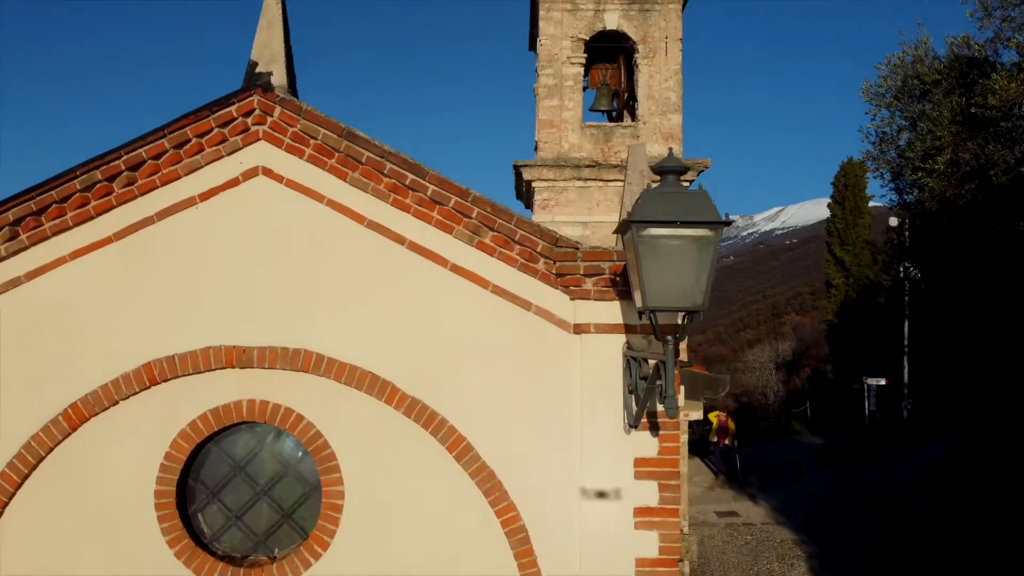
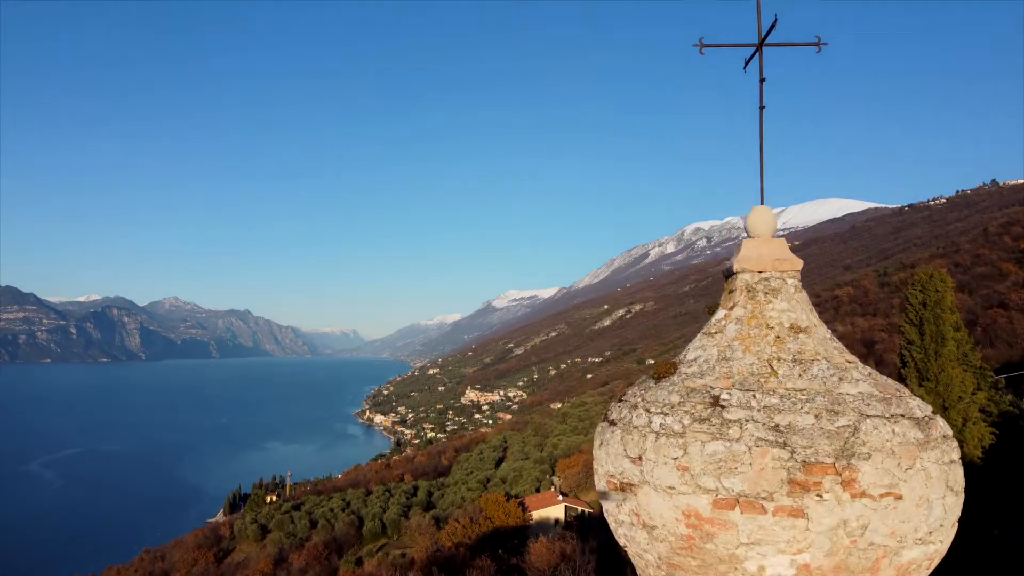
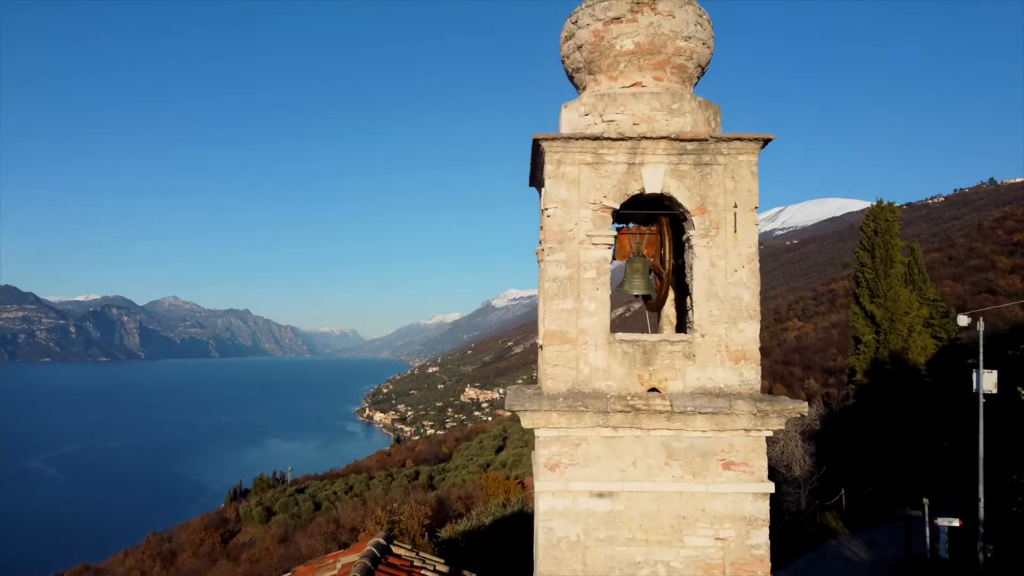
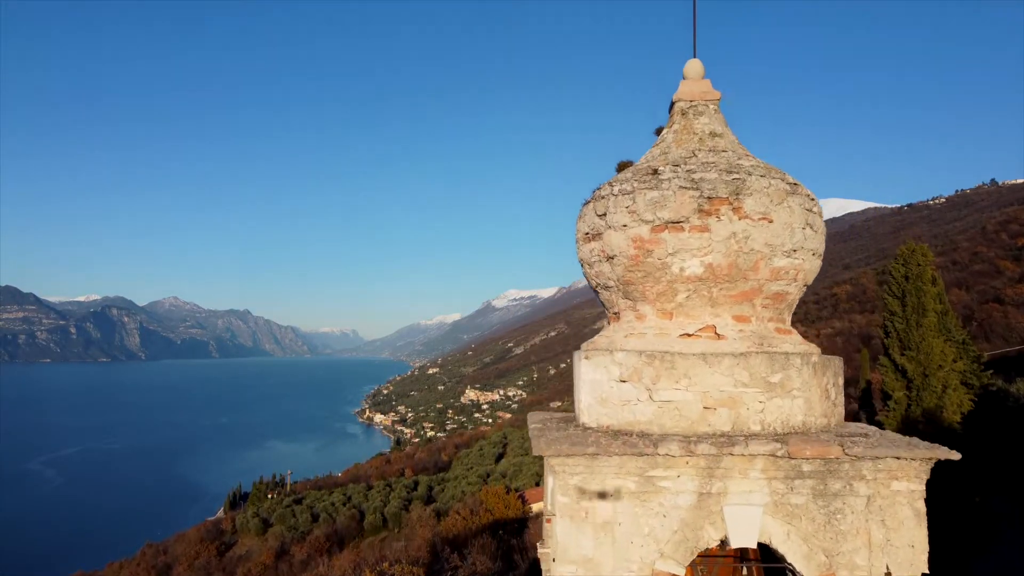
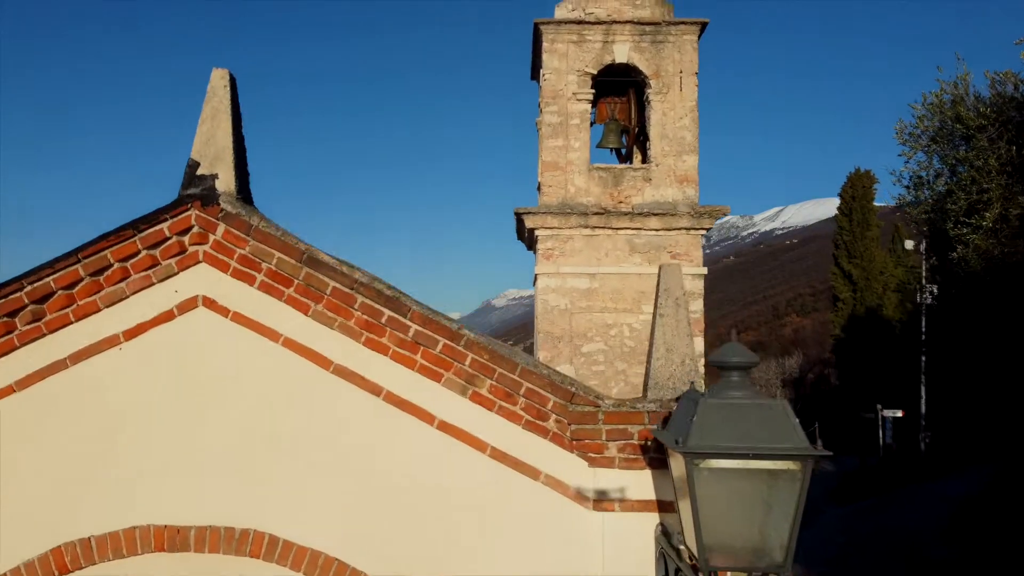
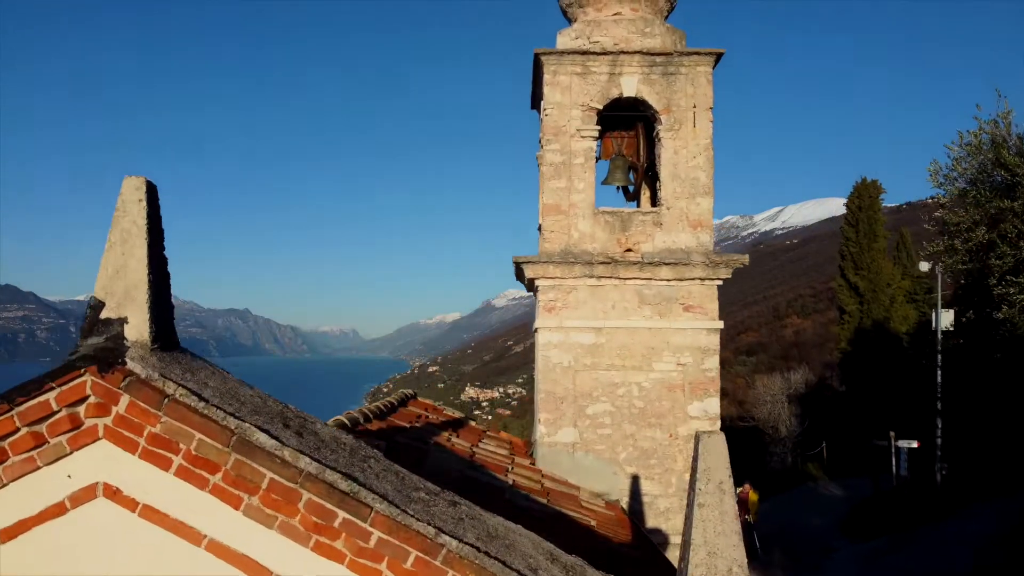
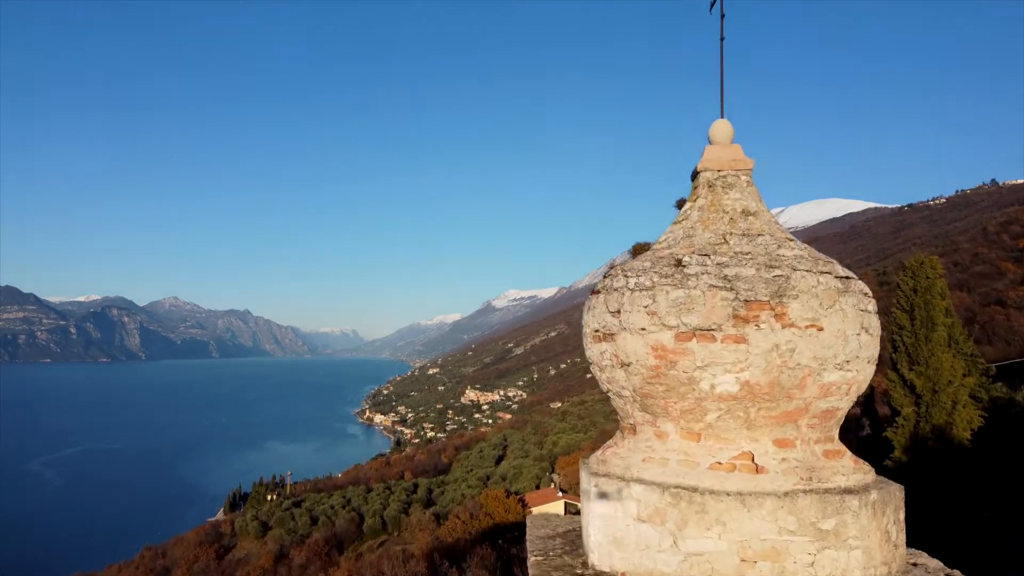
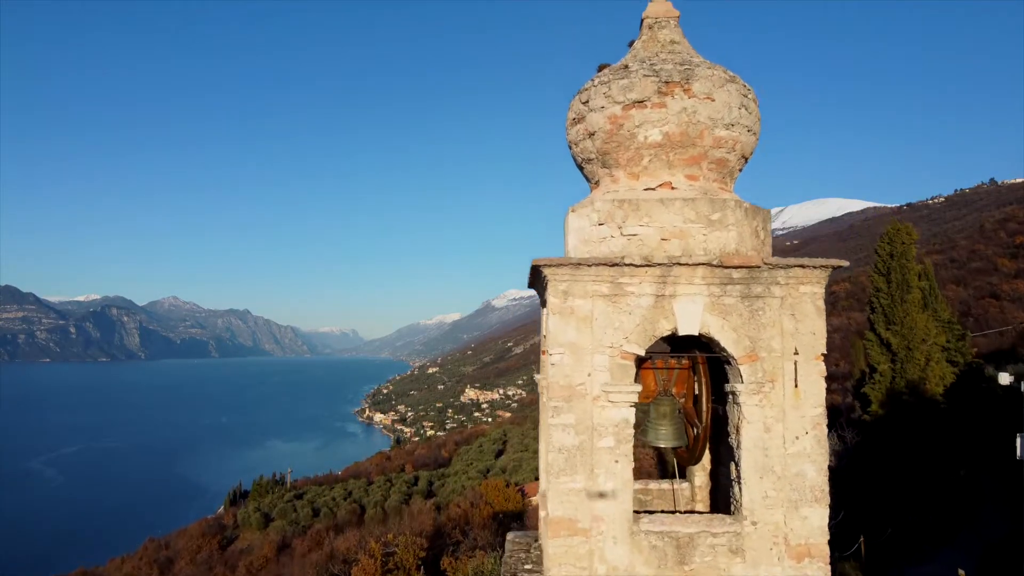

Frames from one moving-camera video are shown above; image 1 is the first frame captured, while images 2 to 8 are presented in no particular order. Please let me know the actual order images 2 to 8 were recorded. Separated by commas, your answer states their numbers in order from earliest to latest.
5, 6, 3, 8, 4, 7, 2
